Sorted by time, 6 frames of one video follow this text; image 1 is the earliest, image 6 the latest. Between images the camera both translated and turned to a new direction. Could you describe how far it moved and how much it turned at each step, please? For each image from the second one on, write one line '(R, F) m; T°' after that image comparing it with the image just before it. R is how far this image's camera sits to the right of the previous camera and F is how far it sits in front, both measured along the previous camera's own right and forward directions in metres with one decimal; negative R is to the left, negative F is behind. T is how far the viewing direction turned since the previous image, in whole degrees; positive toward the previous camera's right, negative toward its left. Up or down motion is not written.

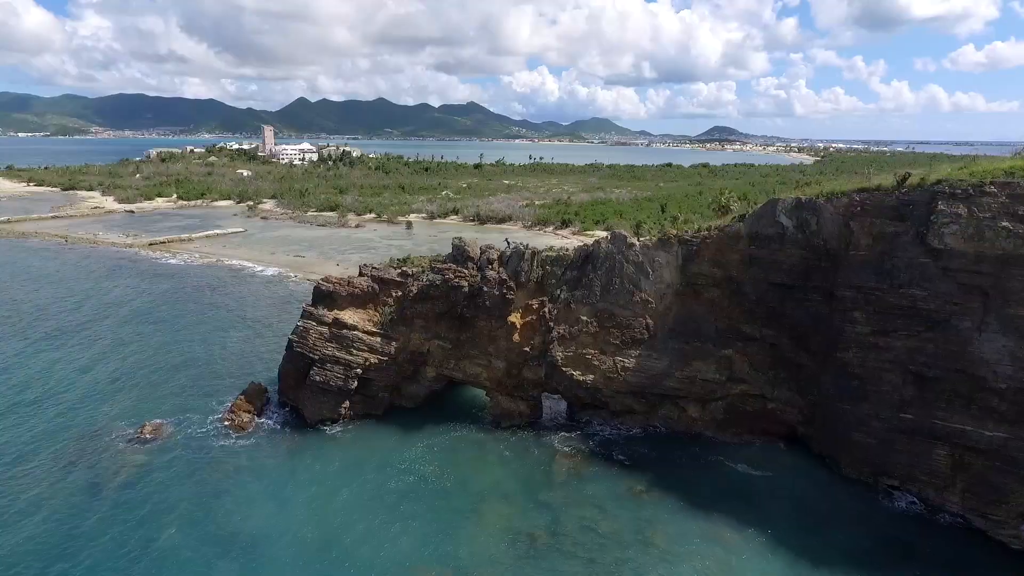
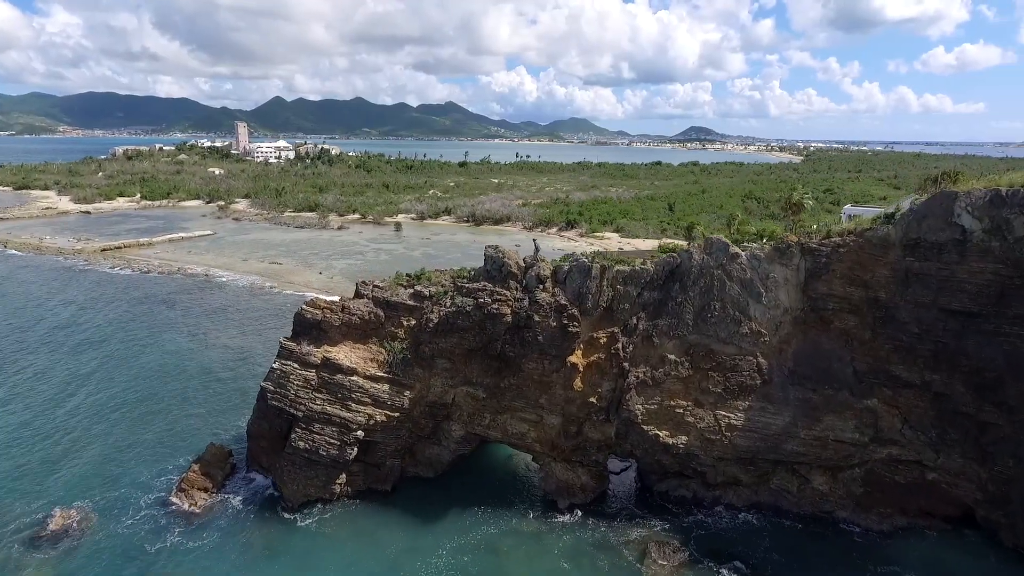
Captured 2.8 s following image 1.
(-2.5, +7.7) m; +2°
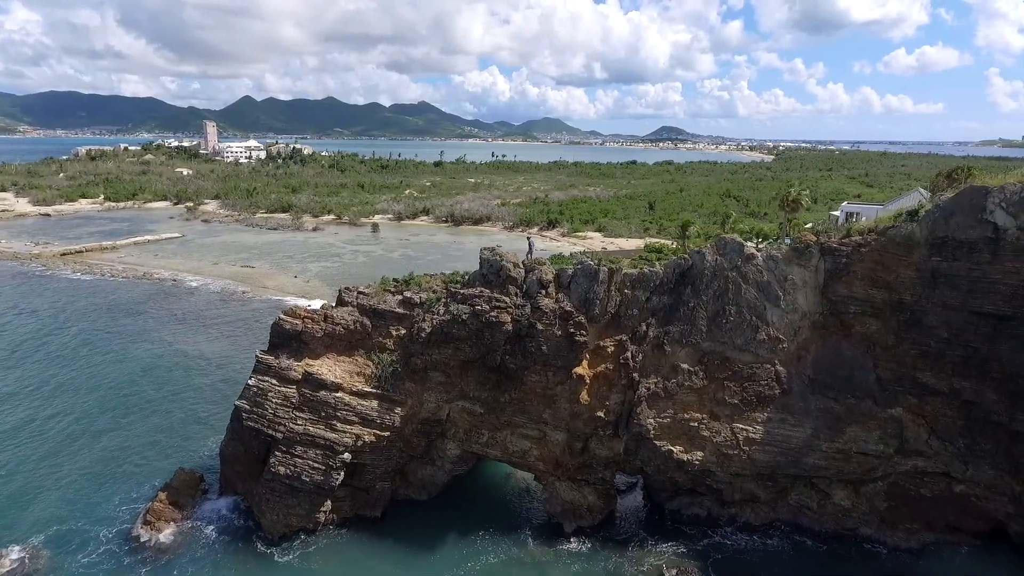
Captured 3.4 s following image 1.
(-0.7, +1.6) m; +2°
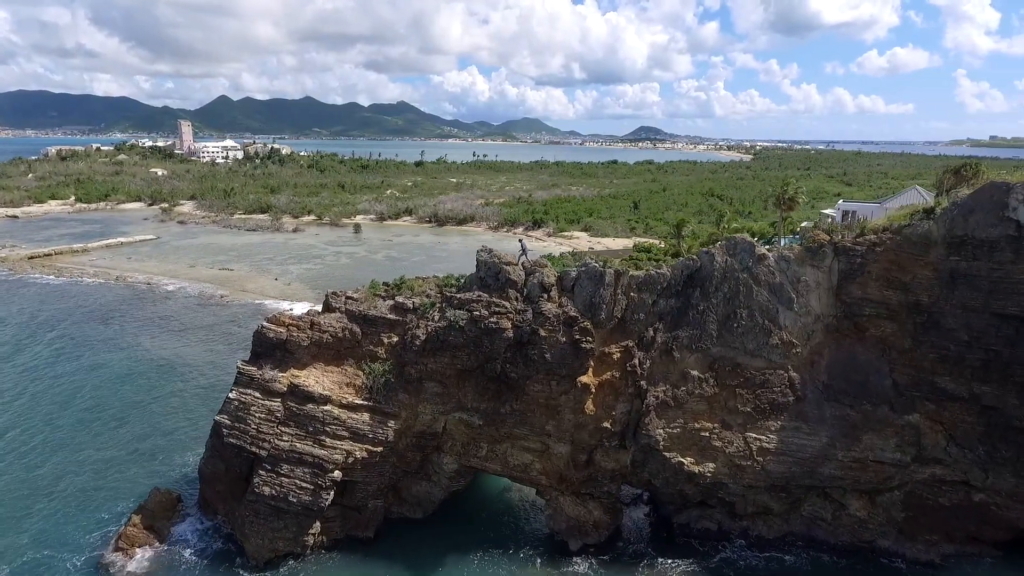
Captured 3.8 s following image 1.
(-0.5, +1.1) m; +2°
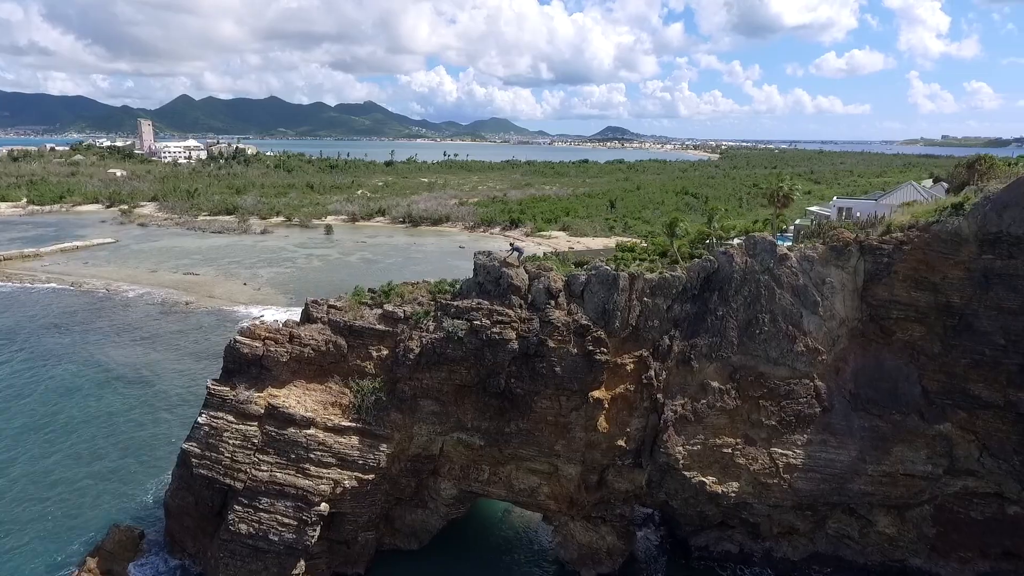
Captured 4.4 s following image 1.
(-0.8, +1.6) m; +3°
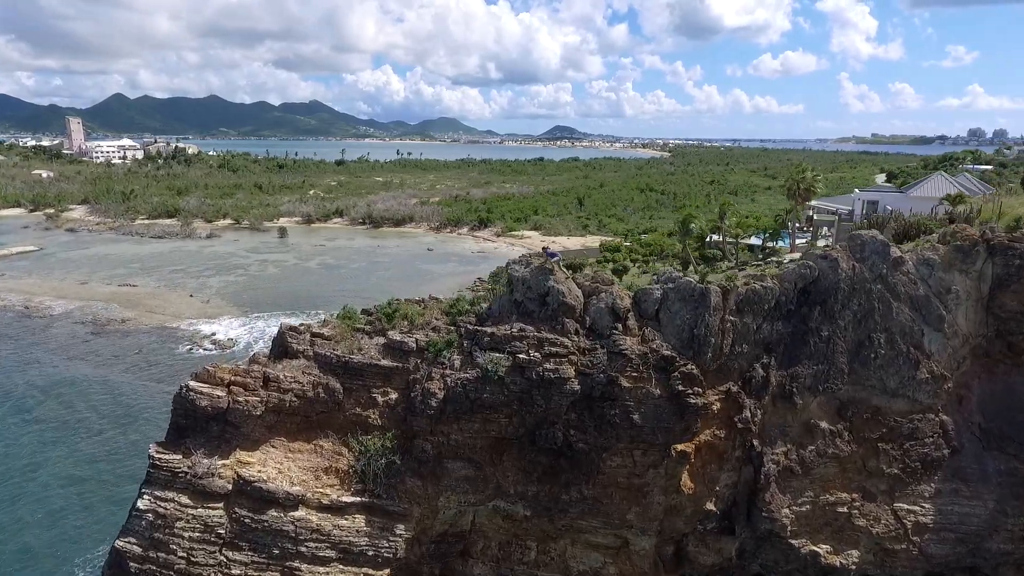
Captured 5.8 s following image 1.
(-1.9, +4.0) m; +4°
